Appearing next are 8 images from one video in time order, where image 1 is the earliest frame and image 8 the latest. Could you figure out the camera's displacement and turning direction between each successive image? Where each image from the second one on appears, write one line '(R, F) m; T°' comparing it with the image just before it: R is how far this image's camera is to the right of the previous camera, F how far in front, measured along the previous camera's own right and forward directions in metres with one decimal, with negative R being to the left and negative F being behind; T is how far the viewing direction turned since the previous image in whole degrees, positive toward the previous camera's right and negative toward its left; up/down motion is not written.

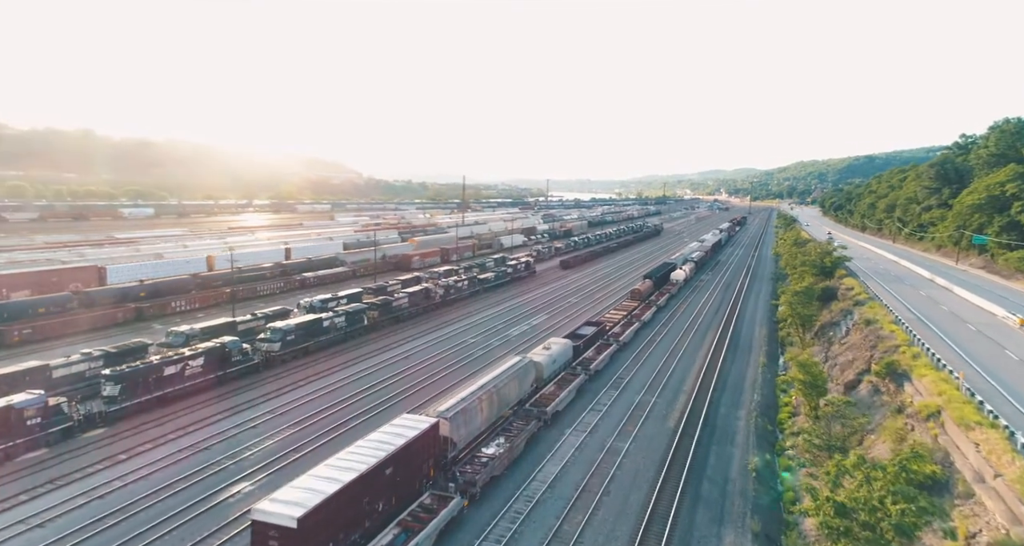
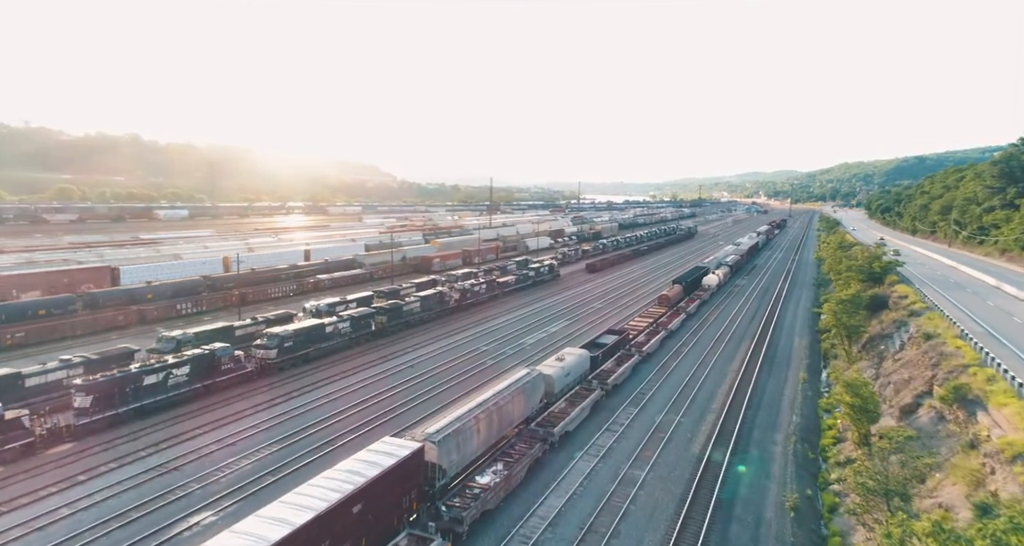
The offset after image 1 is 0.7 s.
(+0.9, +2.2) m; -3°
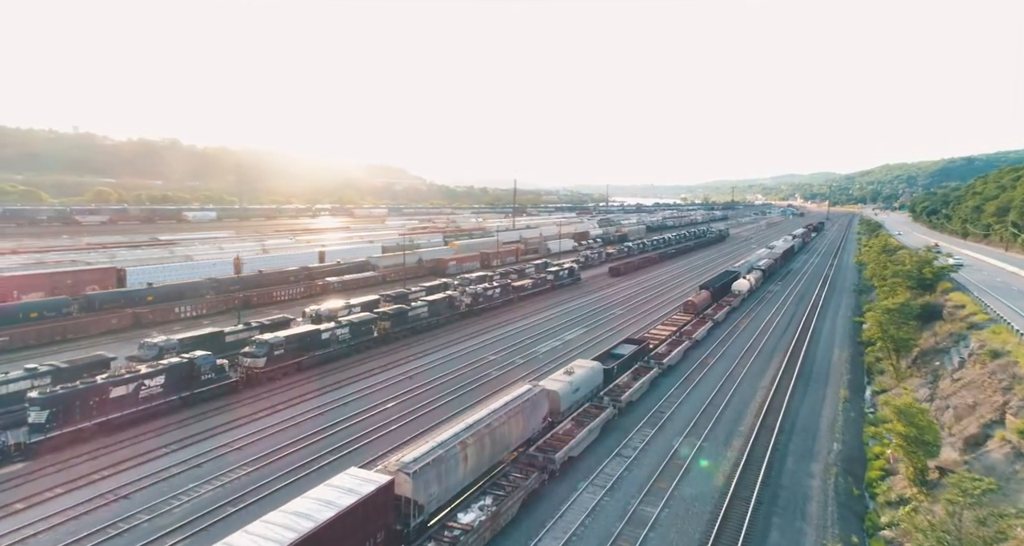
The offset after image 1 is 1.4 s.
(+0.9, +2.2) m; -3°
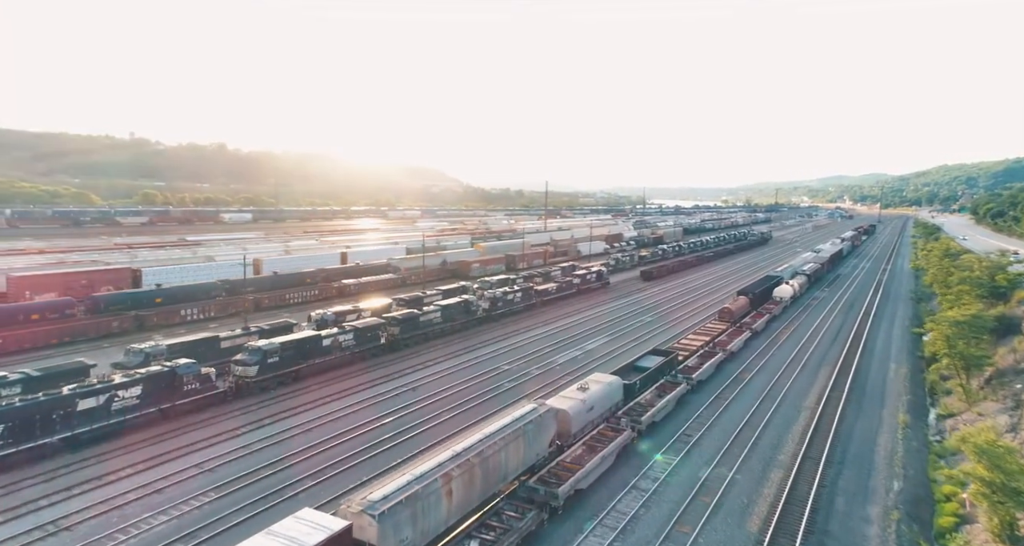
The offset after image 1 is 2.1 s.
(+0.9, +2.3) m; -4°
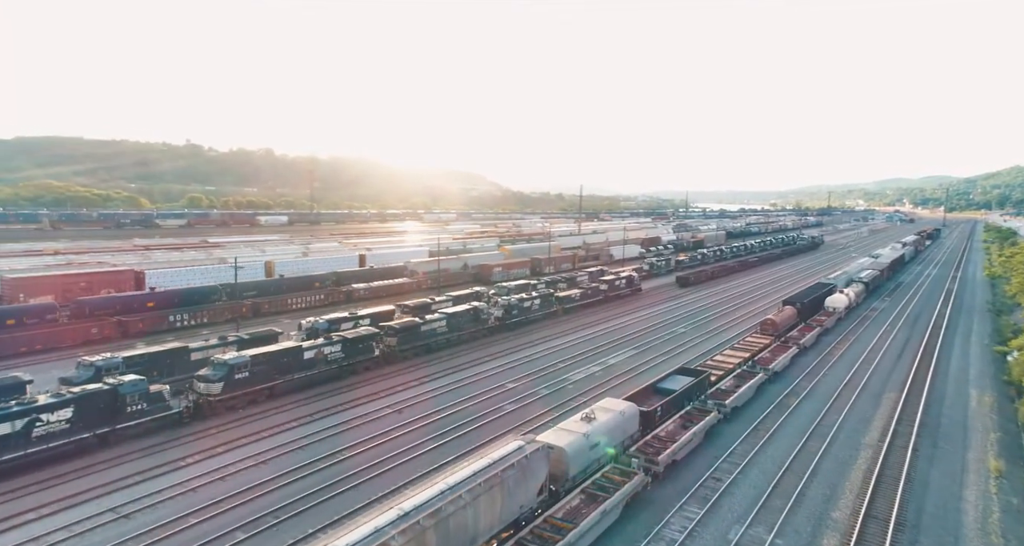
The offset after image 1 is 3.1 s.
(+1.3, +3.2) m; -4°
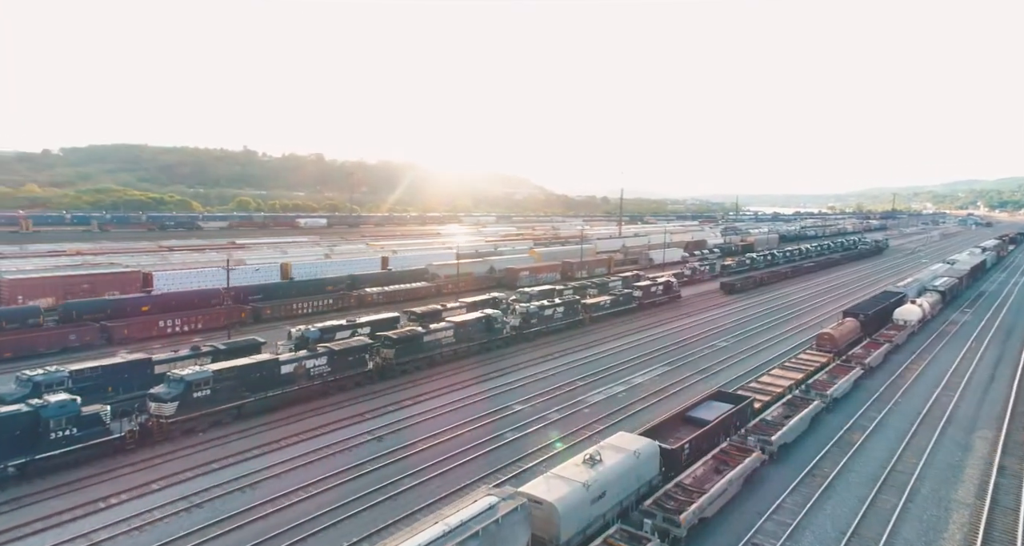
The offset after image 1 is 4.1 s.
(+1.3, +3.2) m; -4°
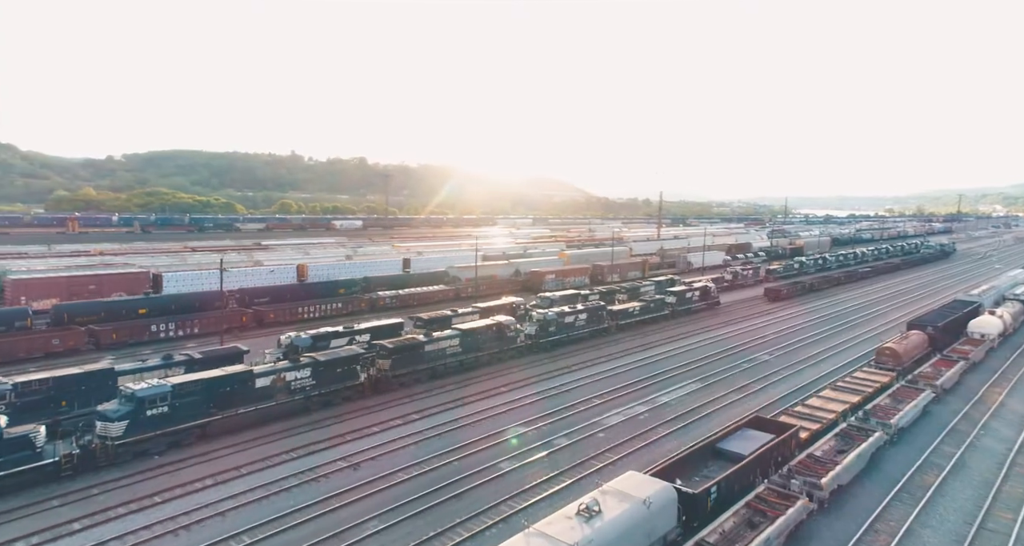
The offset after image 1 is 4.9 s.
(+1.1, +2.6) m; -4°
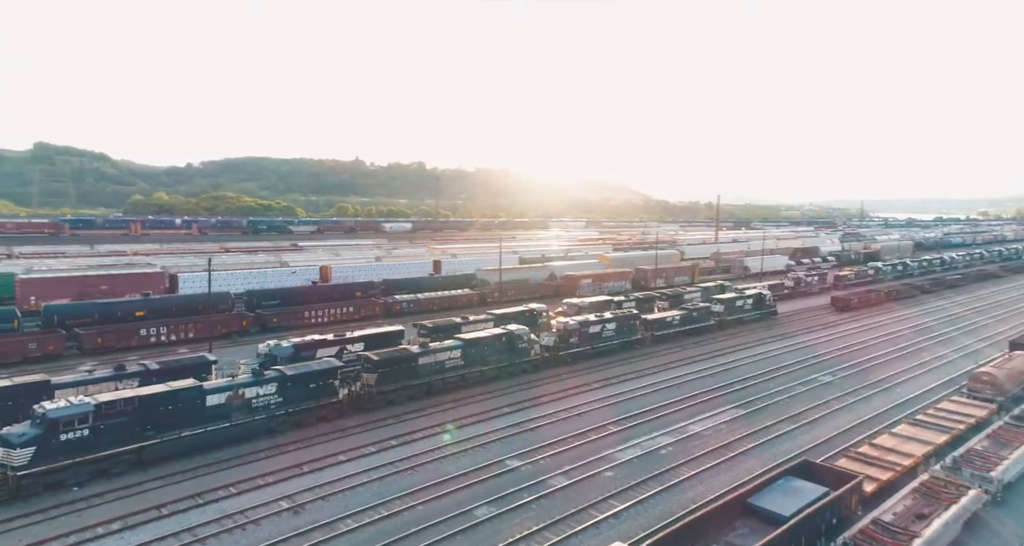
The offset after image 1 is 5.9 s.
(+1.6, +3.1) m; -6°
